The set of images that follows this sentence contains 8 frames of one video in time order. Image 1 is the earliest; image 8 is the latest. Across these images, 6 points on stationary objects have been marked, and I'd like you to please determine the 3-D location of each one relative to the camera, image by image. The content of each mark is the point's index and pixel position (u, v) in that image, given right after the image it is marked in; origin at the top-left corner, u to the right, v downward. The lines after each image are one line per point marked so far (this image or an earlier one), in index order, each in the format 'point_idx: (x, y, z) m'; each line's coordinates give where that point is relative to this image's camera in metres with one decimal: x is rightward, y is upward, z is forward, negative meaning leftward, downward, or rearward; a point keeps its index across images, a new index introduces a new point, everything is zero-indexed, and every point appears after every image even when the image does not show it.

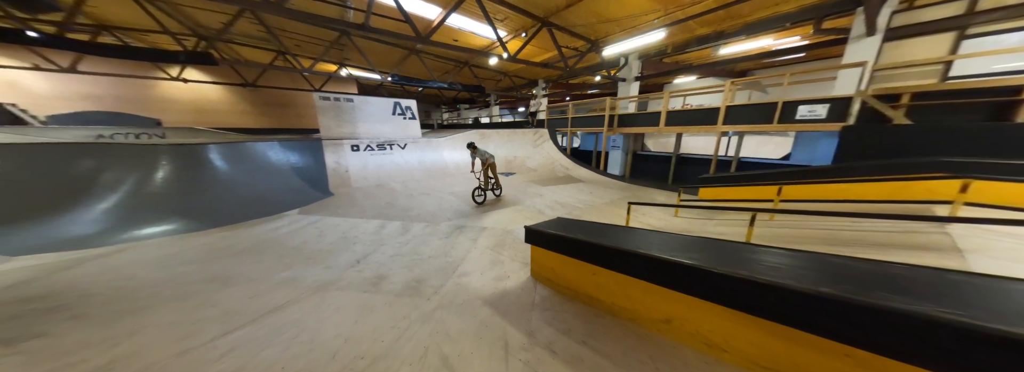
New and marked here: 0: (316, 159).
0: (-3.7, +0.5, +4.2) m
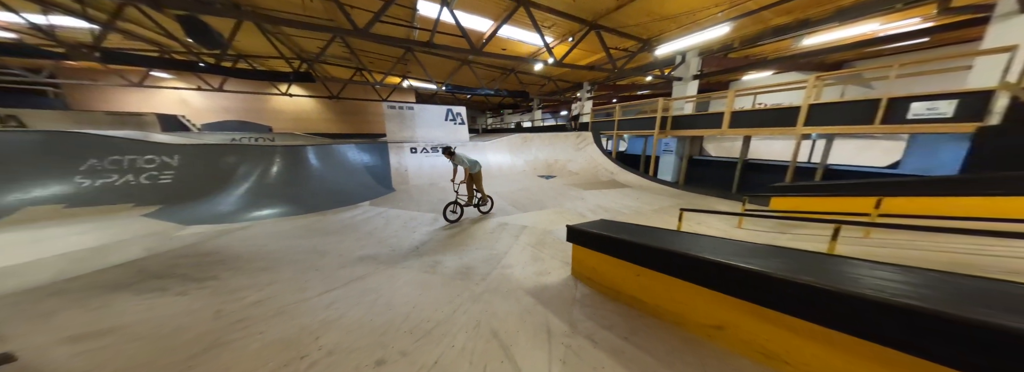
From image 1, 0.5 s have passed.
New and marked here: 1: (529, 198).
0: (-2.8, +0.6, +4.9) m
1: (+0.3, -0.2, +4.1) m
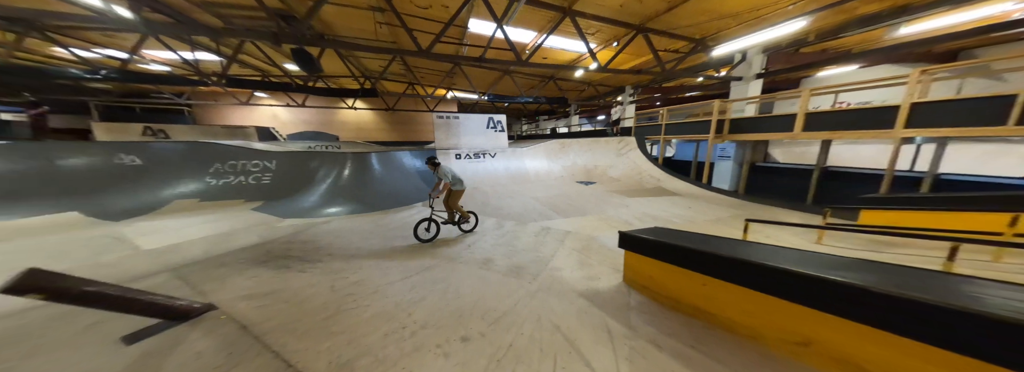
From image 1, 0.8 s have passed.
0: (-1.9, +0.5, +5.3) m
1: (+1.1, -0.3, +4.1) m
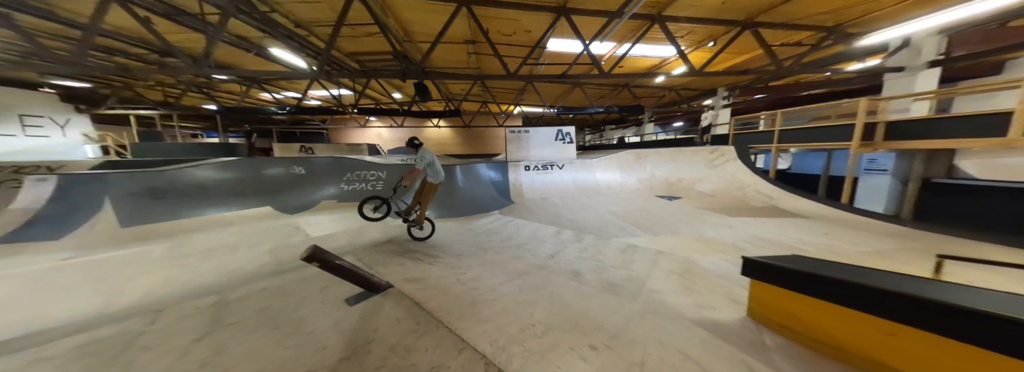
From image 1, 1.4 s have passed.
0: (-0.2, +0.3, +5.7) m
1: (+2.4, -0.6, +3.8) m
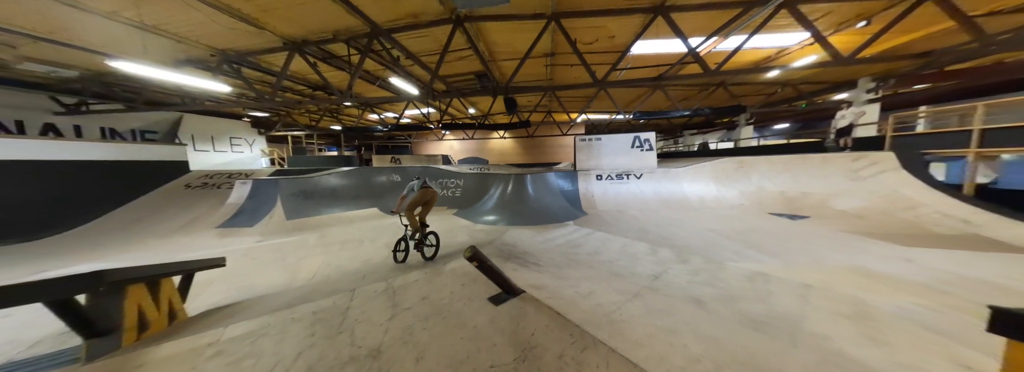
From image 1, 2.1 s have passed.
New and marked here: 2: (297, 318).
0: (+1.5, 0.0, +5.5) m
1: (+3.6, -0.8, +3.1) m
2: (-1.2, -0.7, +1.2) m
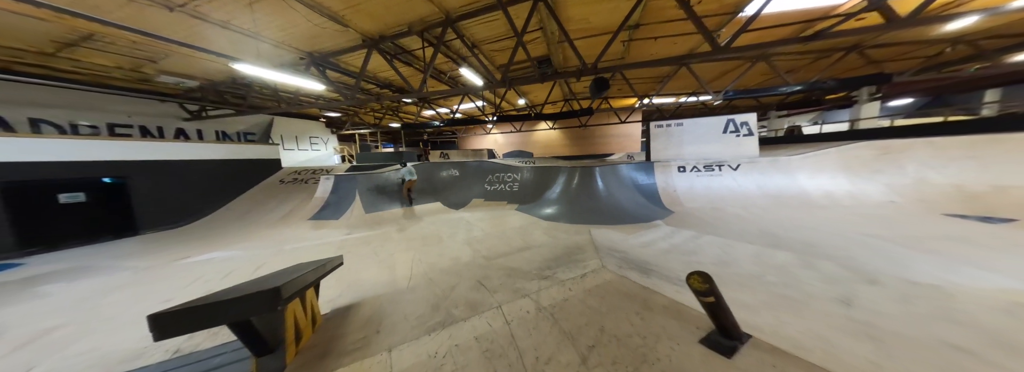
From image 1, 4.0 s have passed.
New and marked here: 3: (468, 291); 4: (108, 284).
0: (+3.1, +0.2, +4.9) m
1: (+4.8, -0.7, +2.2) m
2: (-0.2, -0.7, +1.0) m
3: (-0.3, -0.7, +1.6) m
4: (-4.1, -1.0, +2.3) m
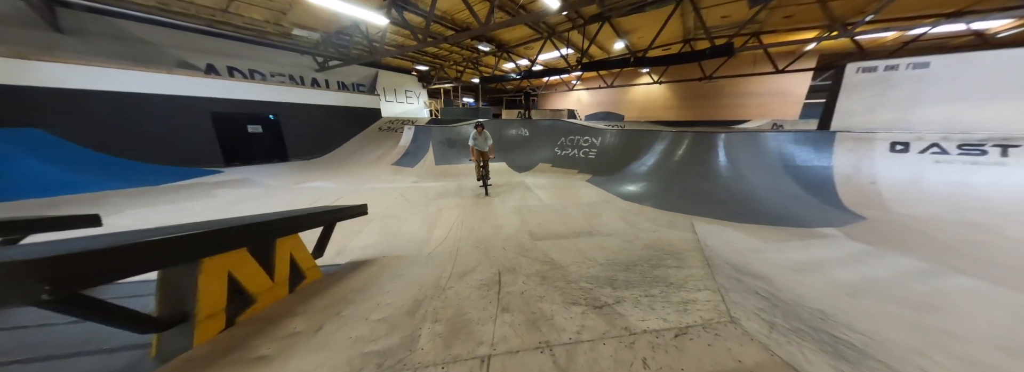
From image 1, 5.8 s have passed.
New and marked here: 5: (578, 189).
0: (+4.2, +0.4, +2.9) m
1: (+4.8, -1.1, 0.0) m
2: (-0.3, -0.5, +0.5) m
3: (-0.2, -0.5, +1.1) m
4: (-3.5, -0.1, +3.0) m
5: (+1.1, -0.1, +3.7) m
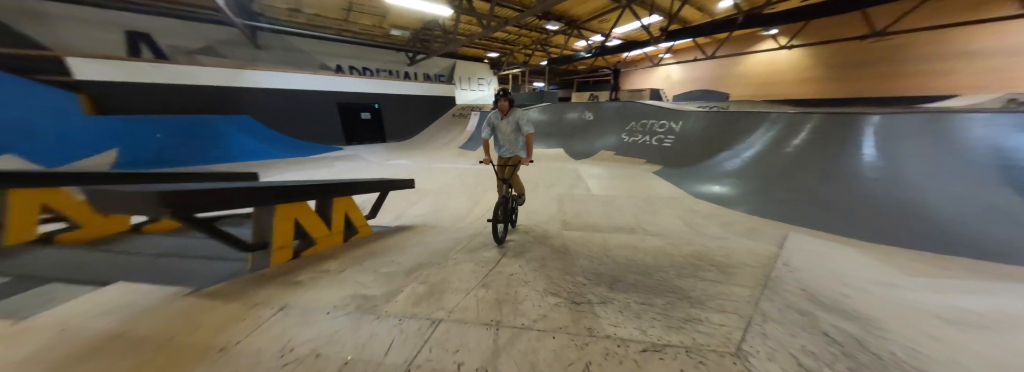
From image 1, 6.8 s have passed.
0: (+4.5, +0.2, +1.6) m
1: (+4.2, -1.5, -1.3) m
2: (-0.5, -0.5, +0.6) m
3: (-0.2, -0.4, +1.1) m
4: (-2.8, +0.3, +3.9) m
5: (+1.8, +0.1, +3.2) m
